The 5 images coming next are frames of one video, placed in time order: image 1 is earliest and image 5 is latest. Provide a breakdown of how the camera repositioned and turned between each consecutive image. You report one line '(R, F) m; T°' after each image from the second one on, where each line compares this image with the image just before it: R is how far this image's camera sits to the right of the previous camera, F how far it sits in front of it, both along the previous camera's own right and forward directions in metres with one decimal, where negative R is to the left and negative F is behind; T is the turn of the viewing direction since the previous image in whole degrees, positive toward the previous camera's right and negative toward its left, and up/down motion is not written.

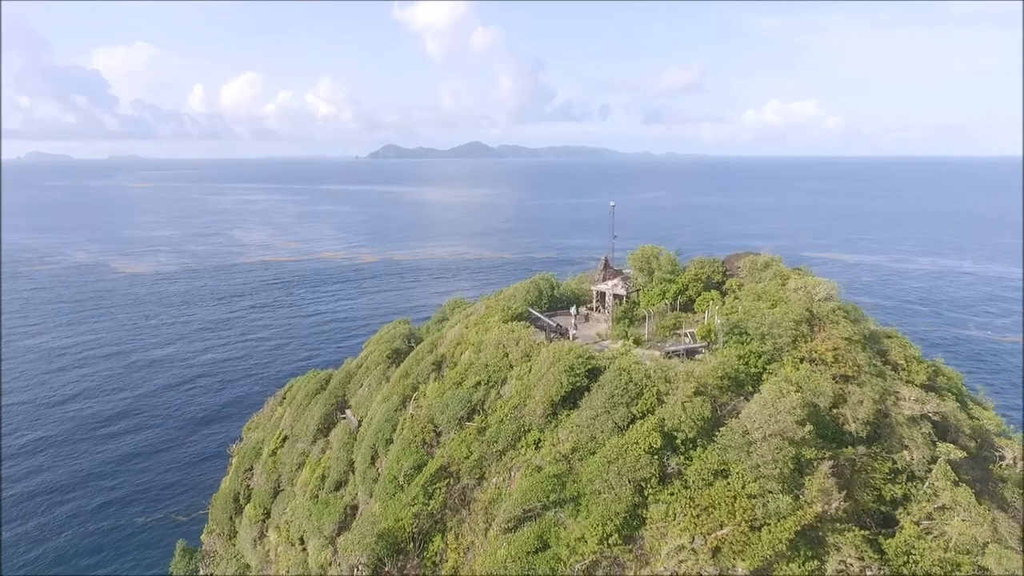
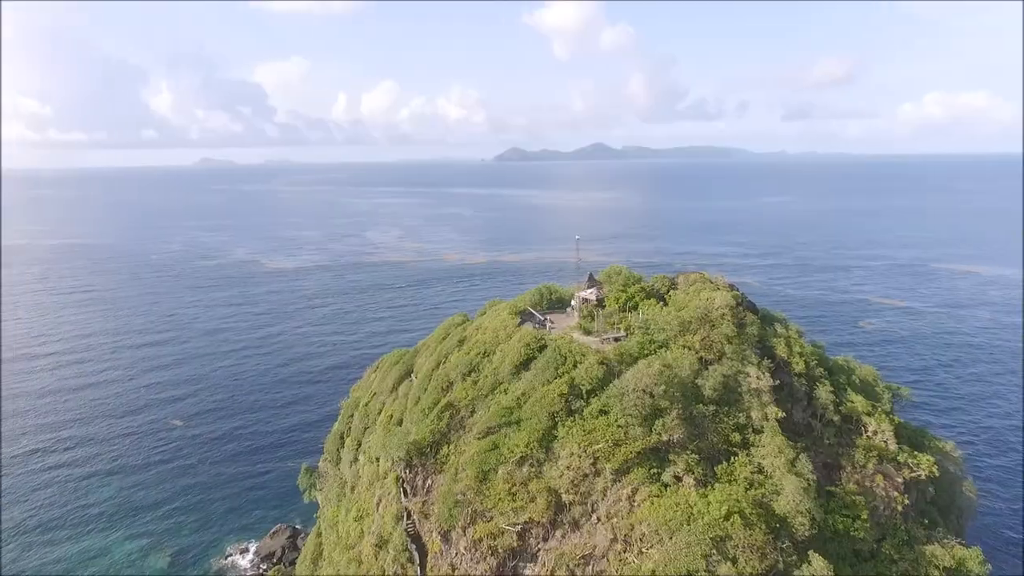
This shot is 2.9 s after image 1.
(+5.3, -8.4) m; -11°
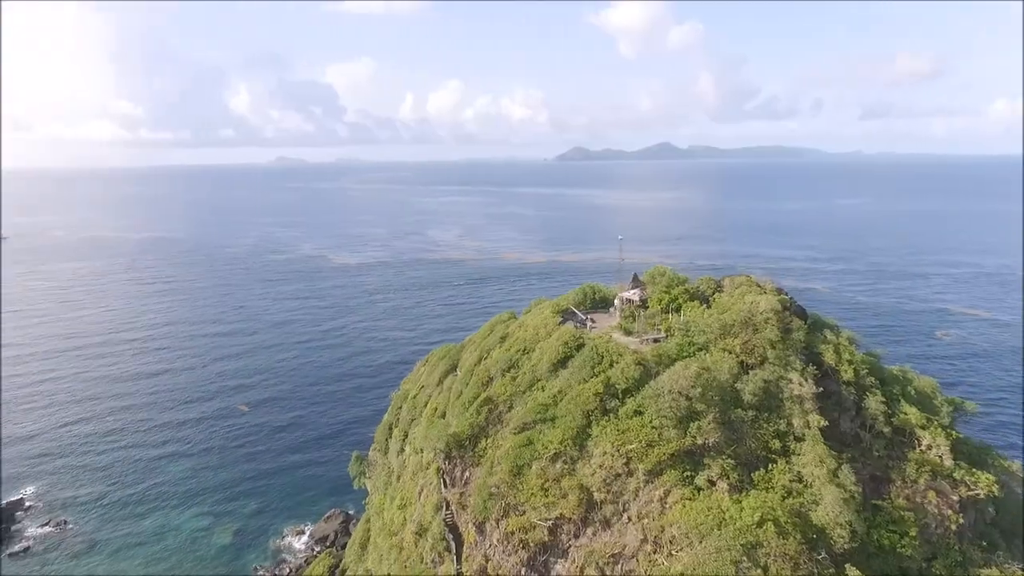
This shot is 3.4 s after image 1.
(+0.8, -0.3) m; -6°
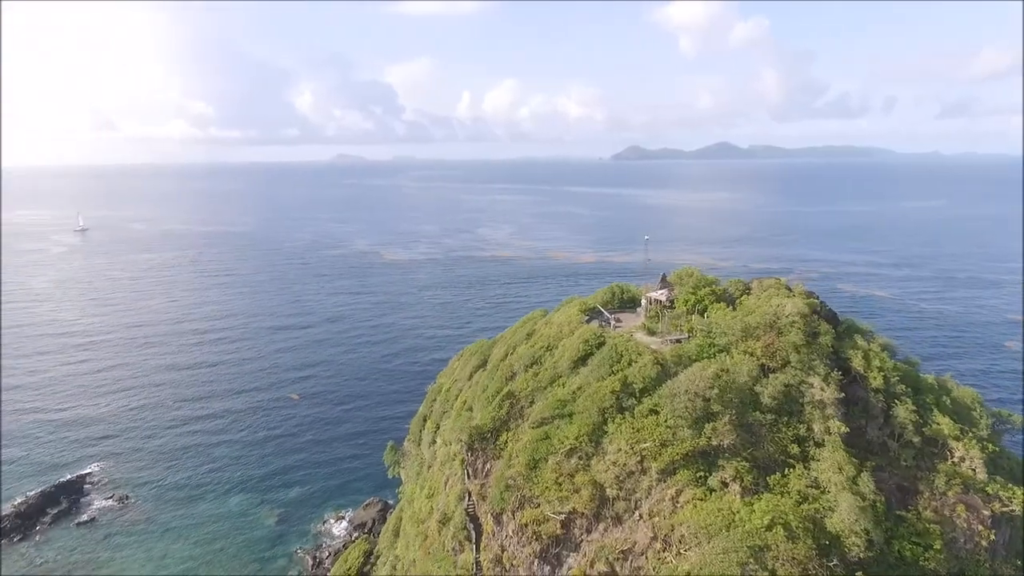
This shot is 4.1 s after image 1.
(+1.1, -0.5) m; -5°
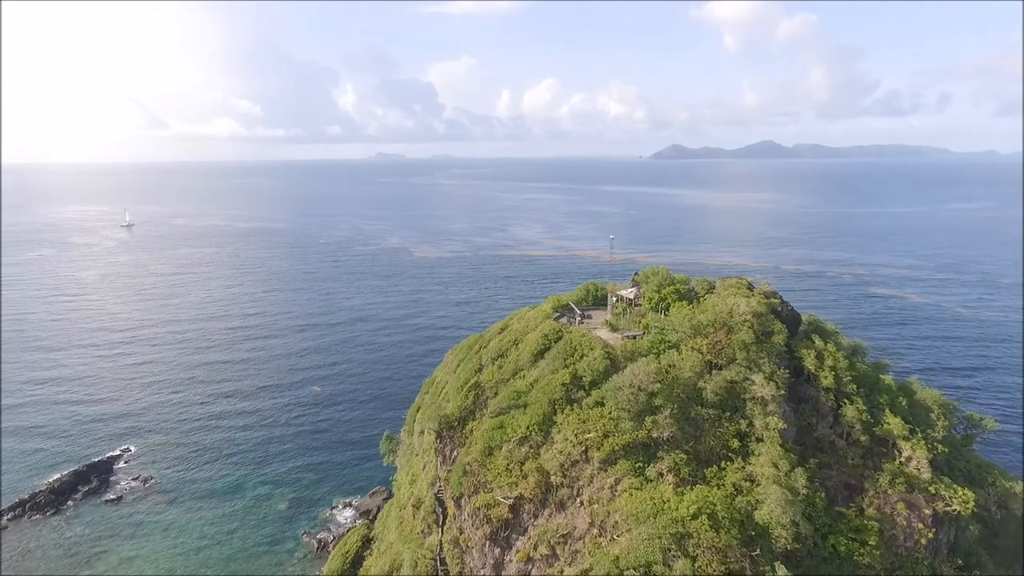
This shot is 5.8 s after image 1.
(+3.0, -1.1) m; -3°
